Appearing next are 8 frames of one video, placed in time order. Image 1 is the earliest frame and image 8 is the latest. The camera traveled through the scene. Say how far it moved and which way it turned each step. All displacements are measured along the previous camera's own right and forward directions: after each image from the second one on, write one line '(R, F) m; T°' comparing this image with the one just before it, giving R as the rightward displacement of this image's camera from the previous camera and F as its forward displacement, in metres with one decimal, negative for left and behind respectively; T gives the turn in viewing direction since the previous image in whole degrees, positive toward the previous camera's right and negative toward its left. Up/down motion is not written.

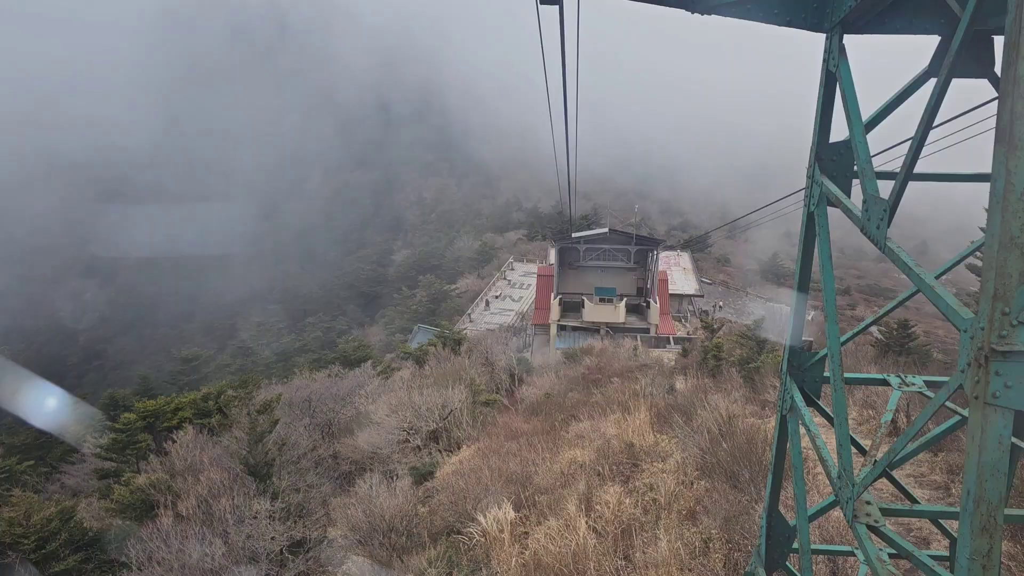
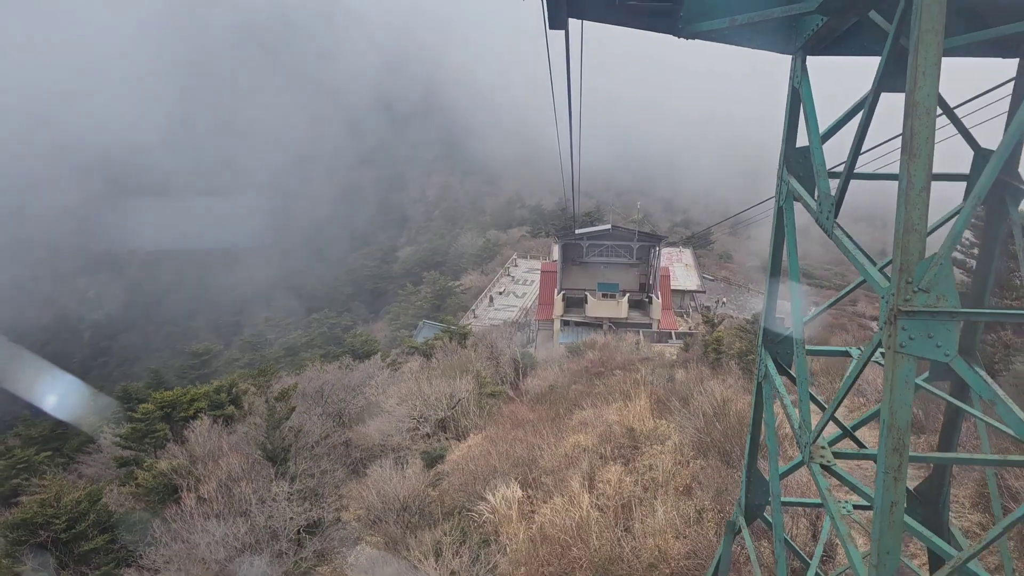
(0.0, -0.5) m; 0°
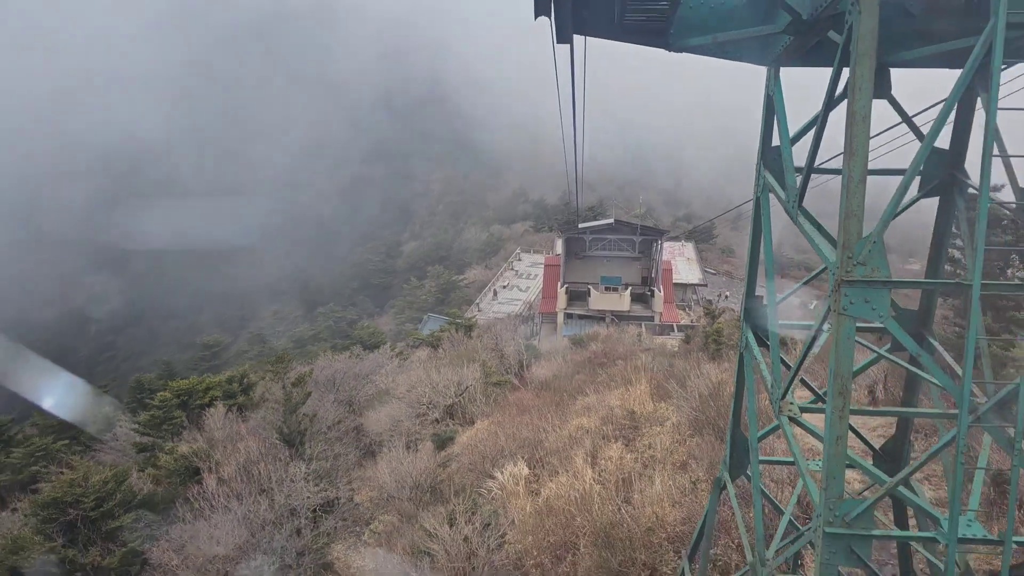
(0.0, -0.5) m; 0°
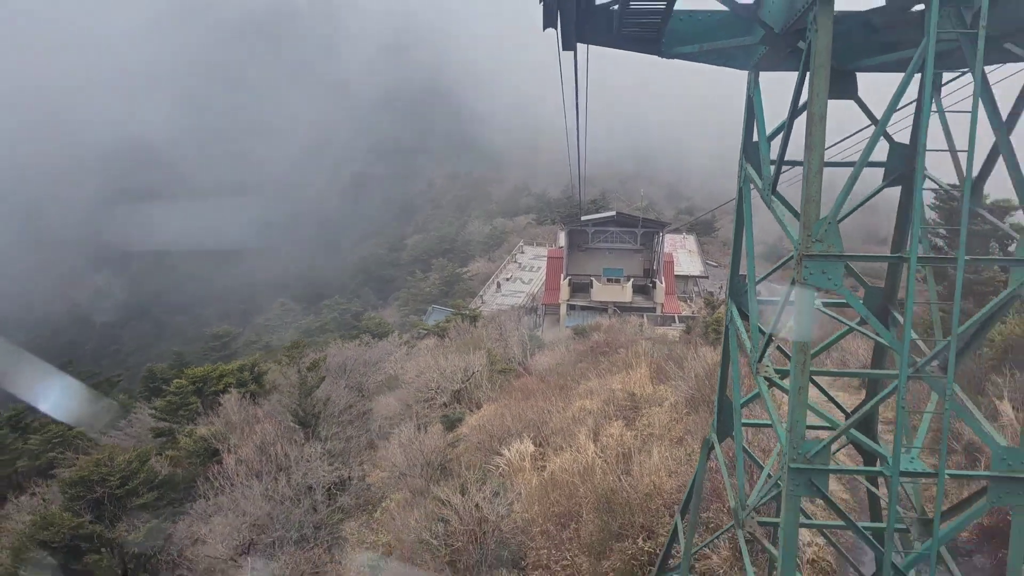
(0.0, -0.5) m; 0°
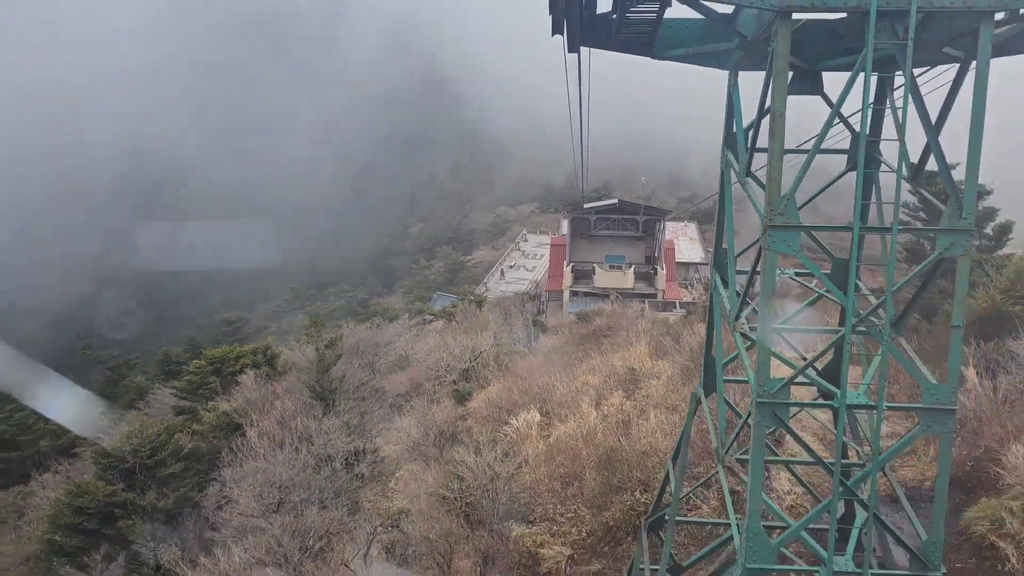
(-0.1, -0.7) m; 0°
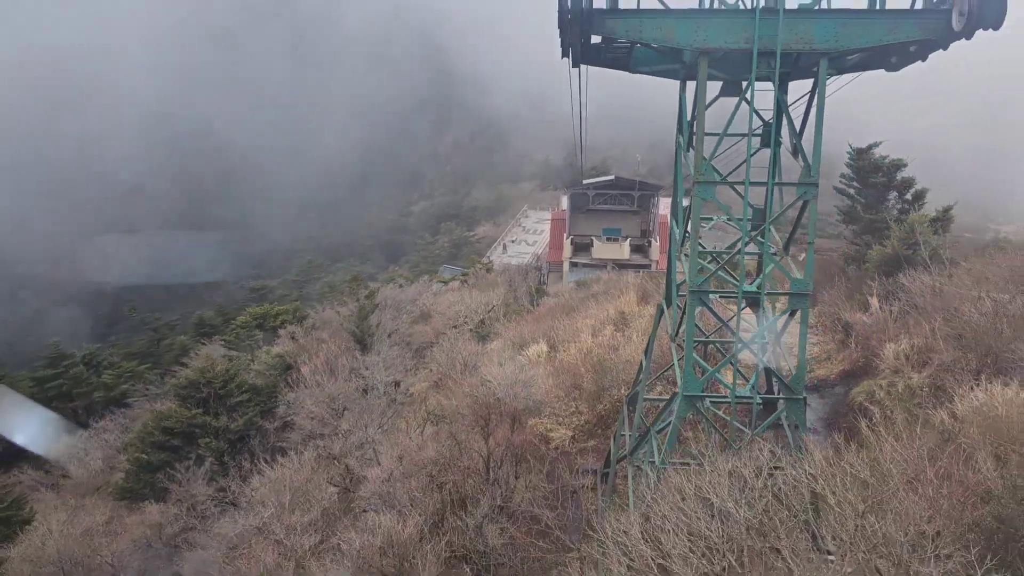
(-0.2, -2.4) m; 0°
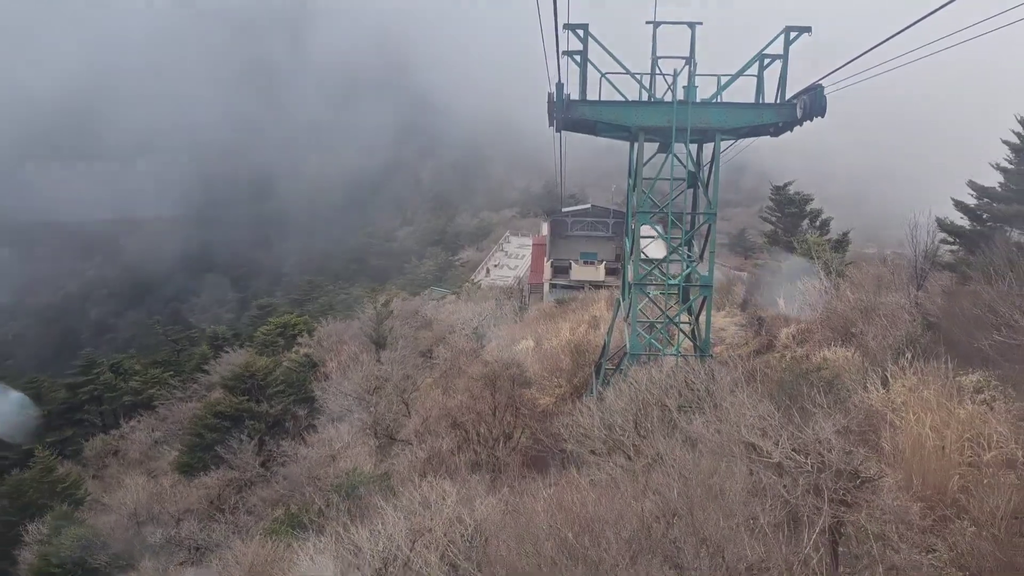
(-0.3, -3.1) m; +1°
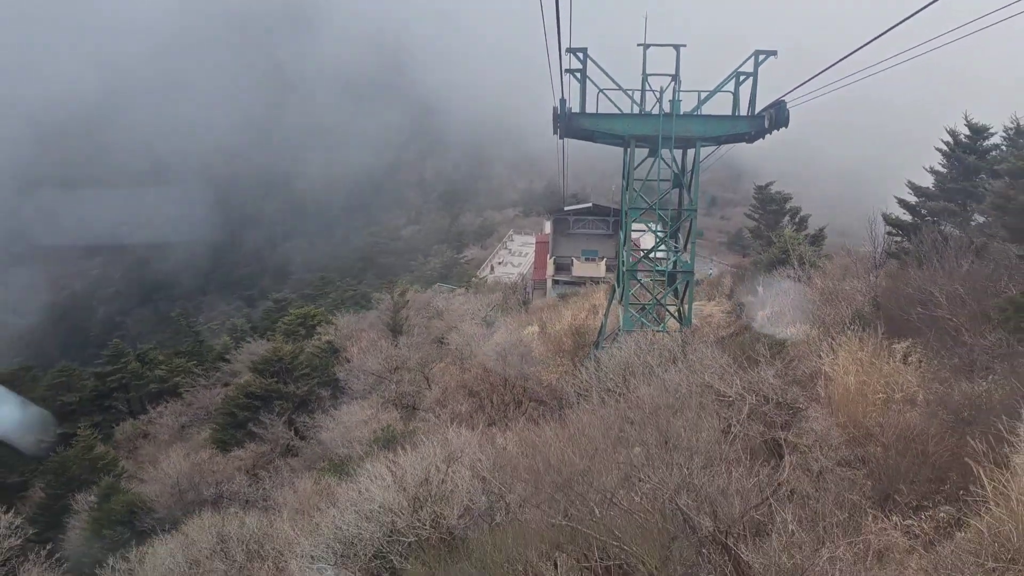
(-0.1, -1.5) m; 0°
